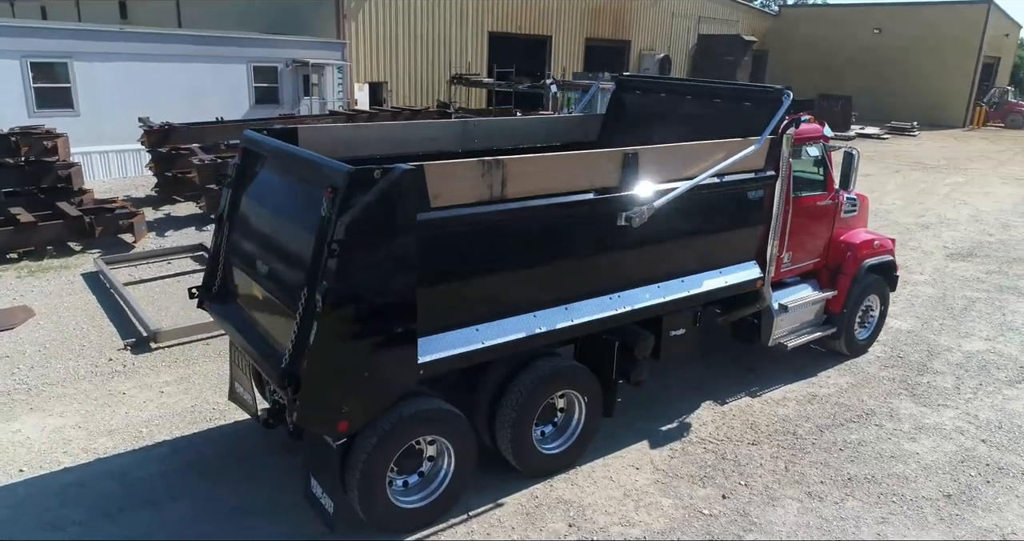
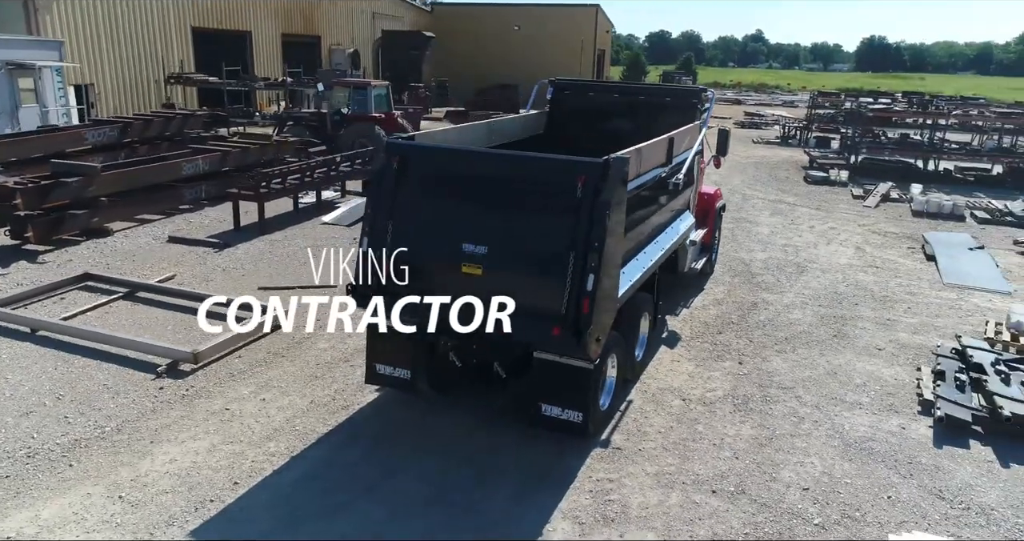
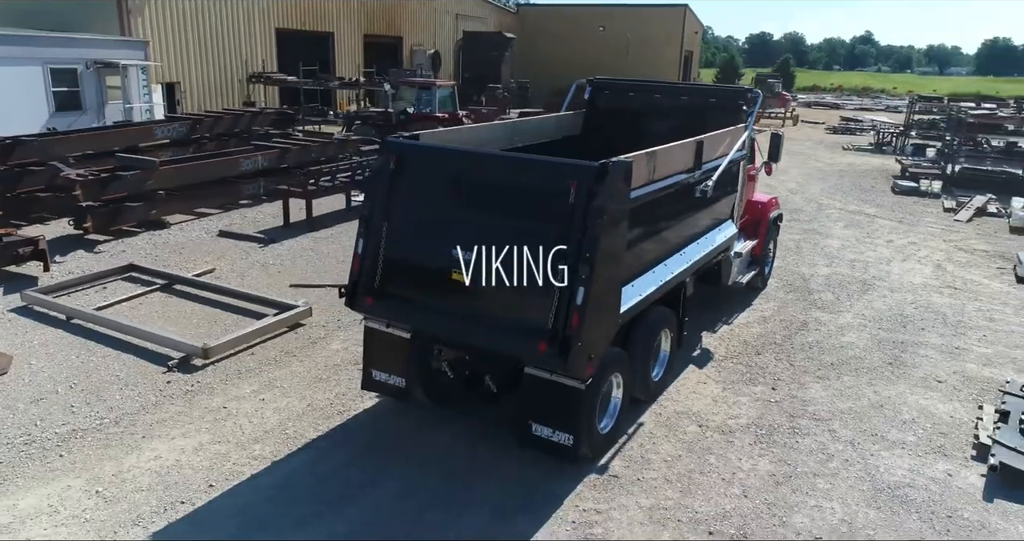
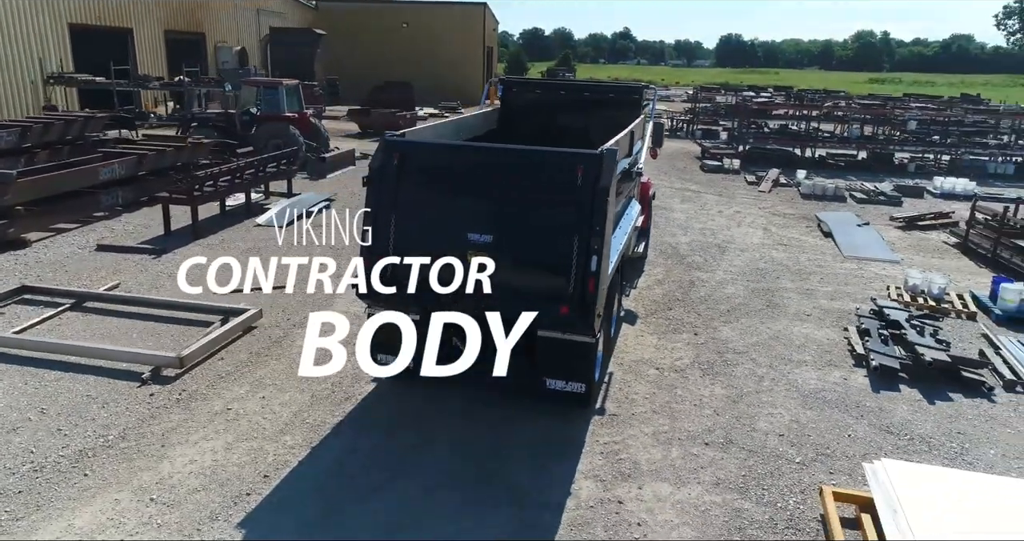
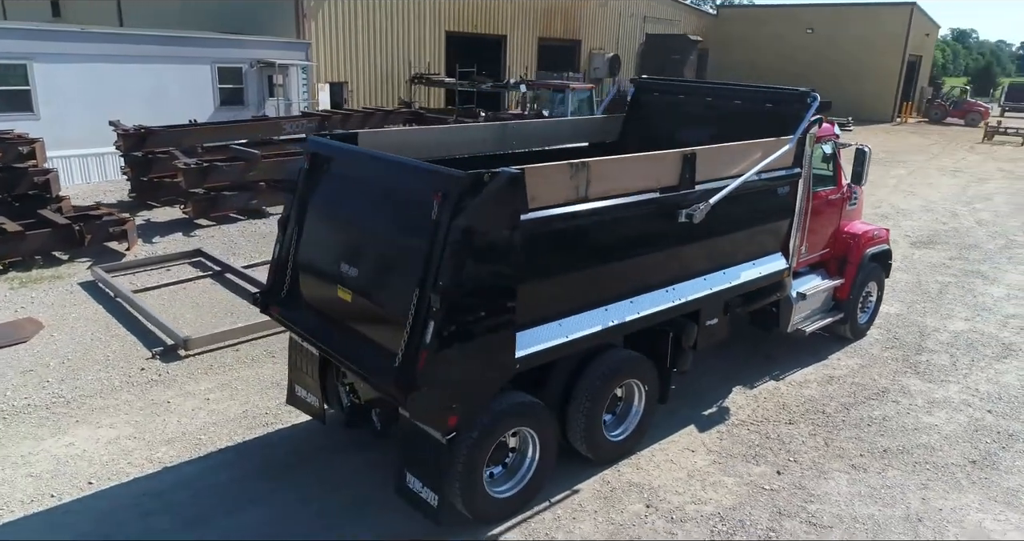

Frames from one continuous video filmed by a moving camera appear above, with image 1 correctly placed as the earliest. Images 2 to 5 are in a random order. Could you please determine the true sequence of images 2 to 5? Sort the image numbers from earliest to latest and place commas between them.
5, 3, 2, 4
